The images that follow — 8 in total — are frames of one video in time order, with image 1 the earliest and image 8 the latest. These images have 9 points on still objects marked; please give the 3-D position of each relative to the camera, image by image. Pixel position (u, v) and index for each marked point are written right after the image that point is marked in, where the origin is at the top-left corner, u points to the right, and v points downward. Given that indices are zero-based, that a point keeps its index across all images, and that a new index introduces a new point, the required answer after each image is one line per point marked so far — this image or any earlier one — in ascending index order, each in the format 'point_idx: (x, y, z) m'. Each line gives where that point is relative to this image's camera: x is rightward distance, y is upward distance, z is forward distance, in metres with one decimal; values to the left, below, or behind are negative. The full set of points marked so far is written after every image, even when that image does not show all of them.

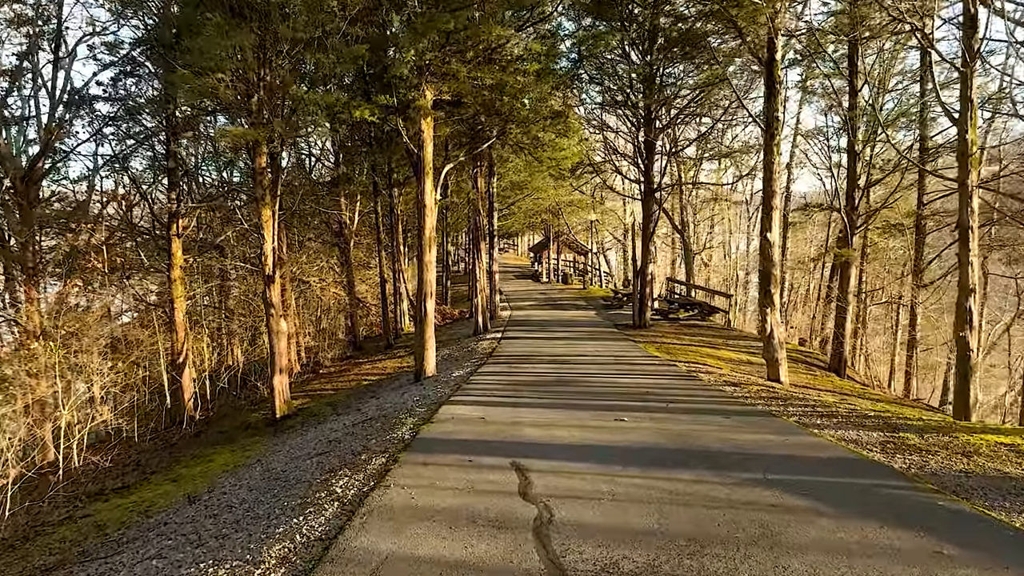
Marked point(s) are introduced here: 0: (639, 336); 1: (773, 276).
0: (+2.8, -1.0, +14.9) m
1: (+3.3, +0.2, +8.6) m
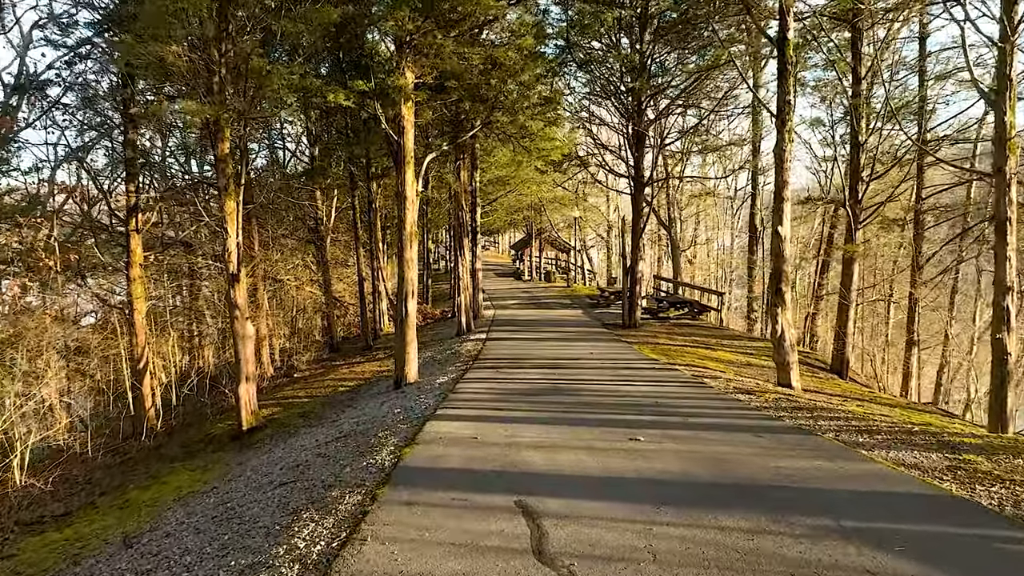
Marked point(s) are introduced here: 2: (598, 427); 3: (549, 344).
0: (+2.5, -1.0, +14.3) m
1: (+3.1, +0.2, +7.9) m
2: (+0.6, -1.0, +5.0) m
3: (+0.7, -1.0, +12.8) m
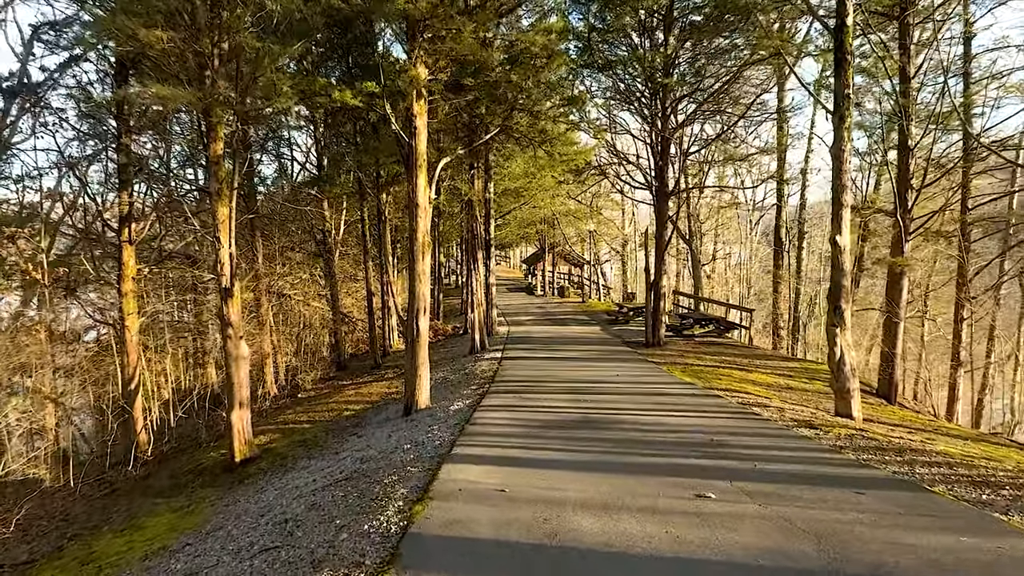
0: (+2.8, -1.3, +13.4) m
1: (+3.4, 0.0, +7.0) m
2: (+0.8, -1.1, +4.2) m
3: (+1.0, -1.3, +11.9) m
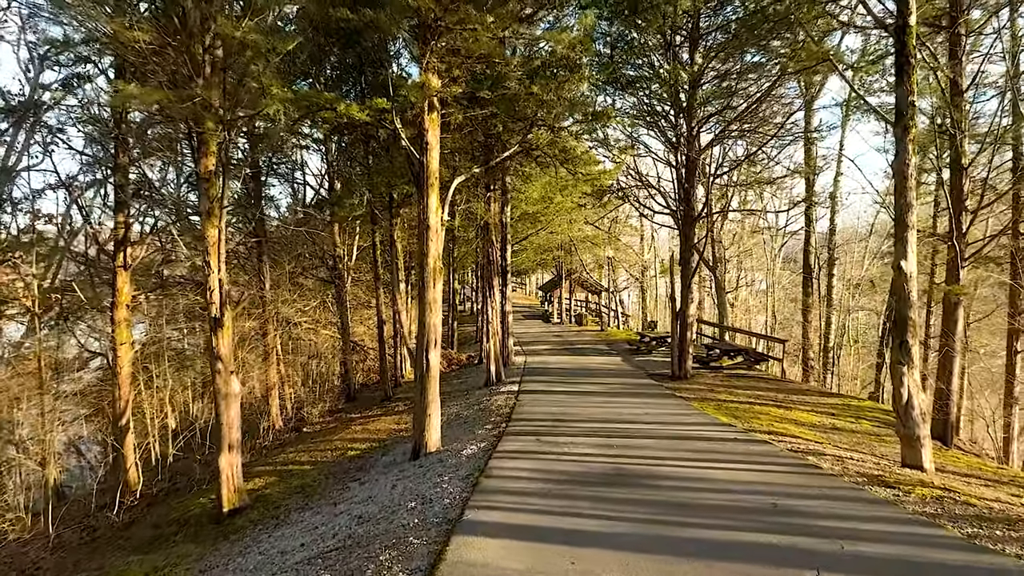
0: (+3.1, -1.8, +12.5) m
1: (+3.6, -0.3, +6.2) m
2: (+1.0, -1.3, +3.3) m
3: (+1.3, -1.8, +11.1) m
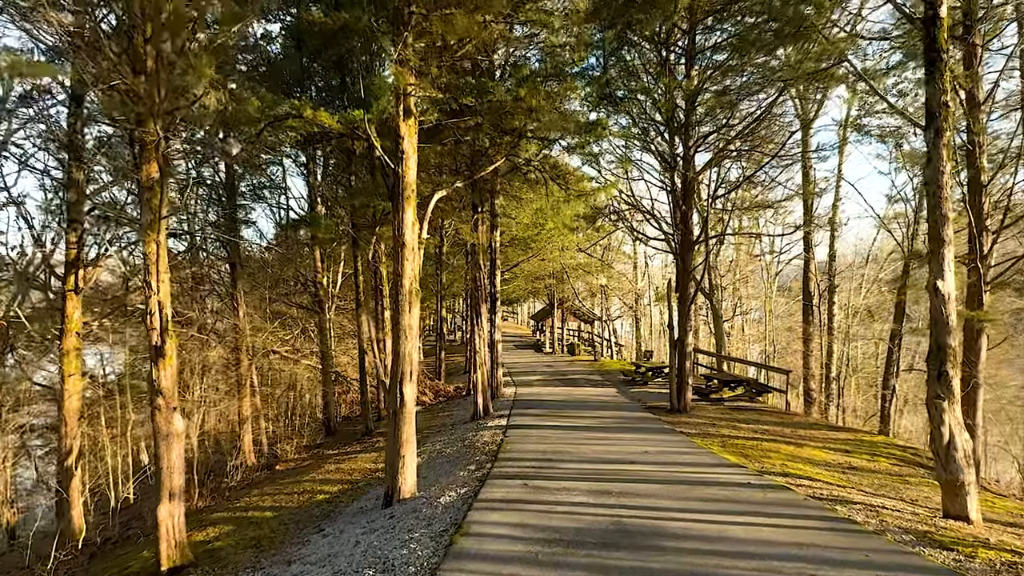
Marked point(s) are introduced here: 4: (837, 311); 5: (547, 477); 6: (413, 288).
0: (+2.9, -2.3, +11.6) m
1: (+3.5, -0.5, +5.4) m
2: (+0.9, -1.4, +2.5) m
3: (+1.1, -2.2, +10.2) m
4: (+9.1, -0.6, +19.3) m
5: (+0.4, -1.9, +6.9) m
6: (-1.0, 0.0, +7.0) m
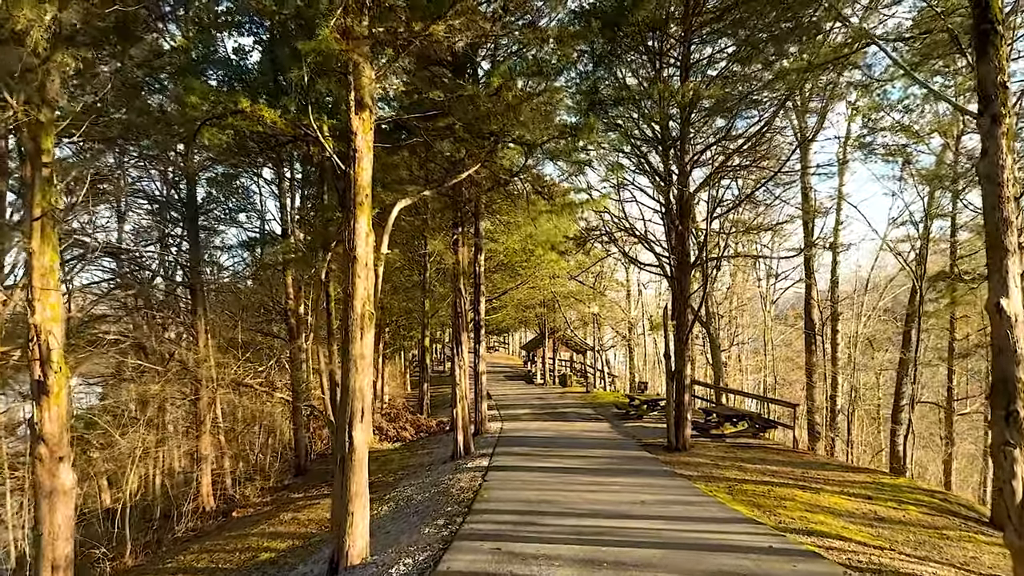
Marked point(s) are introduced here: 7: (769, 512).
0: (+2.7, -2.7, +10.5) m
1: (+3.2, -0.6, +4.4) m
2: (+0.7, -1.4, +1.4) m
3: (+0.8, -2.5, +9.1) m
4: (+8.7, -1.4, +18.2) m
5: (+0.1, -2.1, +5.7) m
6: (-1.3, -0.2, +5.9) m
7: (+2.6, -2.3, +7.2) m
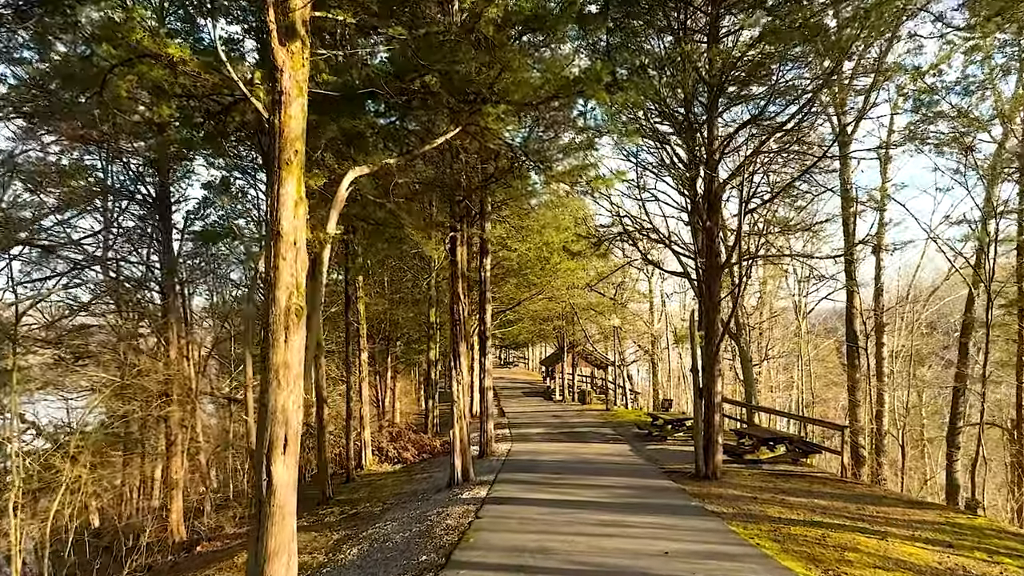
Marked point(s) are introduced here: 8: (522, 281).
0: (+2.7, -2.7, +8.8) m
1: (+3.0, -0.5, +2.8) m
2: (+0.4, -1.2, -0.2) m
3: (+0.8, -2.5, +7.5) m
4: (+9.0, -1.6, +16.4) m
5: (0.0, -2.0, +4.2) m
6: (-1.4, -0.1, +4.5) m
7: (+2.5, -2.2, +5.5) m
8: (+0.2, +0.2, +19.5) m
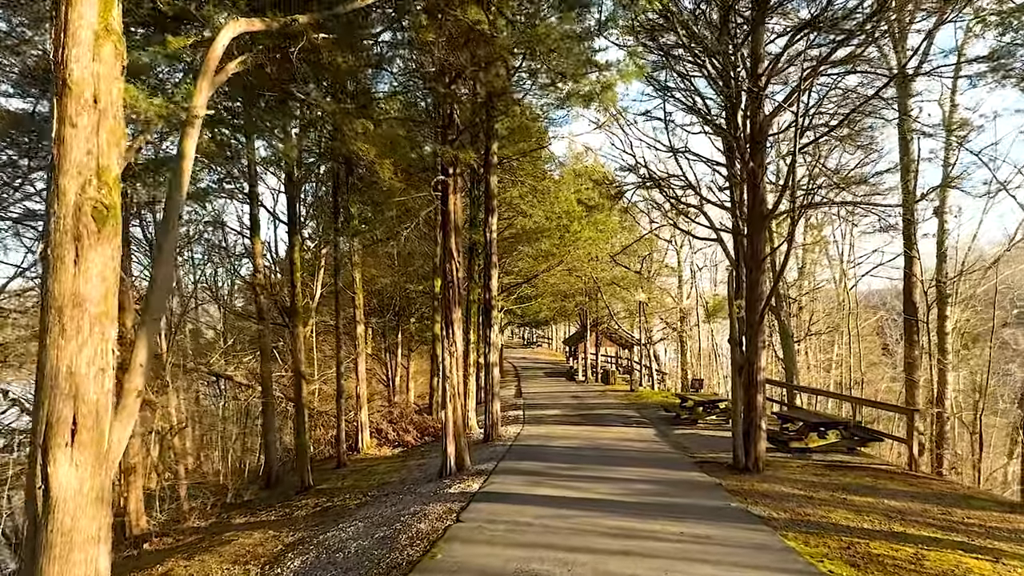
0: (+2.6, -2.2, +7.1) m
1: (+2.7, -0.1, +0.9) m
2: (0.0, -0.8, -1.9) m
3: (+0.7, -2.0, +5.8) m
4: (+9.2, -0.8, +14.4) m
5: (-0.3, -1.5, +2.5) m
6: (-1.6, +0.3, +2.8) m
7: (+2.3, -1.8, +3.8) m
8: (+0.6, +1.0, +17.7) m
